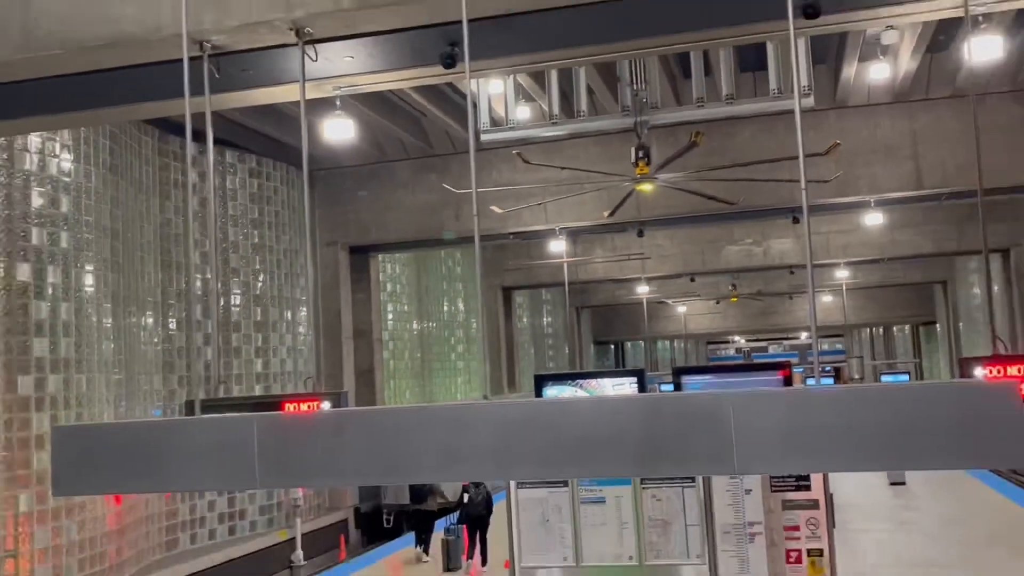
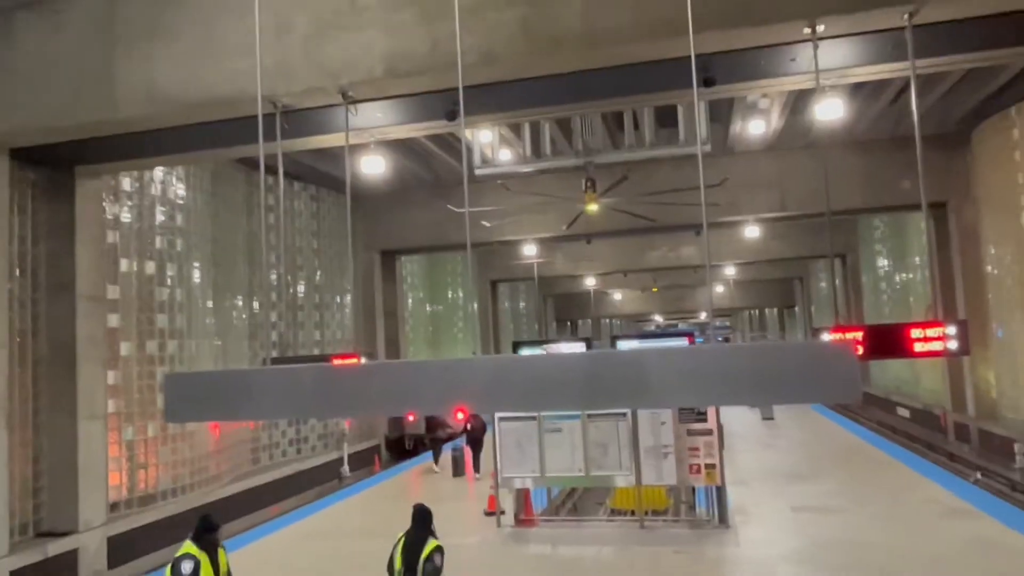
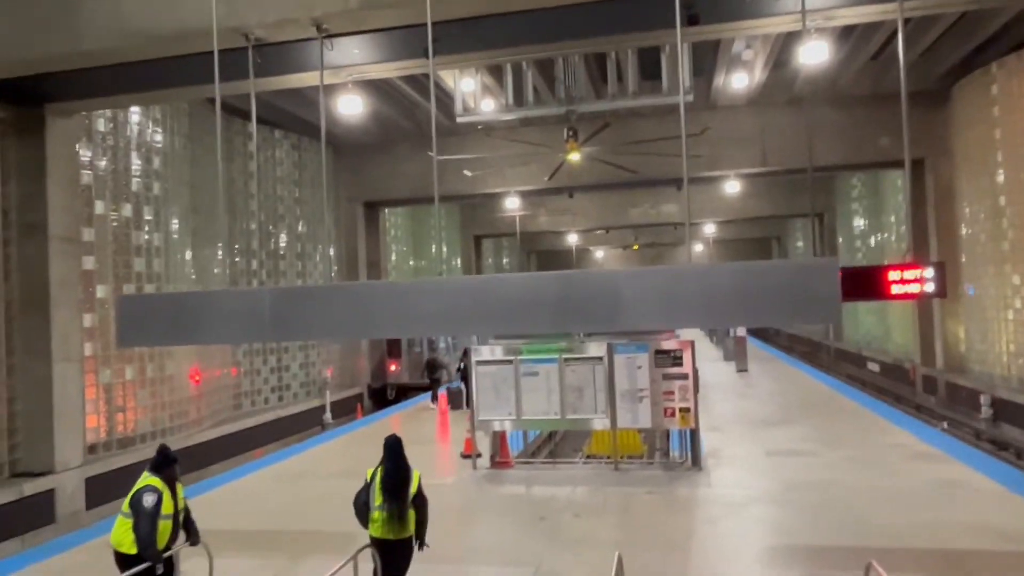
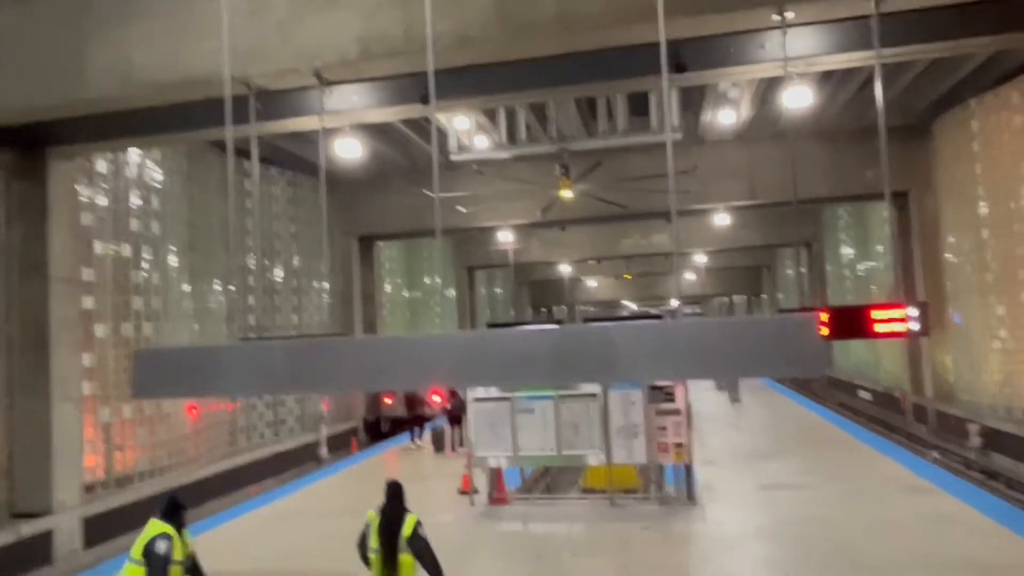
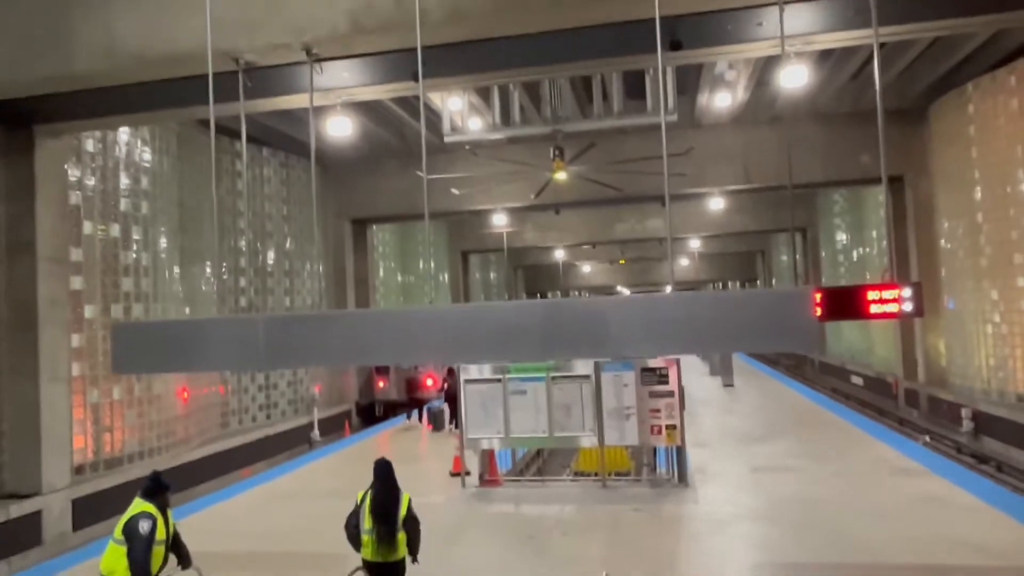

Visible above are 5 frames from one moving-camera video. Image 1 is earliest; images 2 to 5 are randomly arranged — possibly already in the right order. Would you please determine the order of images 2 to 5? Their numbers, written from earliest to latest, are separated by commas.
2, 4, 5, 3
